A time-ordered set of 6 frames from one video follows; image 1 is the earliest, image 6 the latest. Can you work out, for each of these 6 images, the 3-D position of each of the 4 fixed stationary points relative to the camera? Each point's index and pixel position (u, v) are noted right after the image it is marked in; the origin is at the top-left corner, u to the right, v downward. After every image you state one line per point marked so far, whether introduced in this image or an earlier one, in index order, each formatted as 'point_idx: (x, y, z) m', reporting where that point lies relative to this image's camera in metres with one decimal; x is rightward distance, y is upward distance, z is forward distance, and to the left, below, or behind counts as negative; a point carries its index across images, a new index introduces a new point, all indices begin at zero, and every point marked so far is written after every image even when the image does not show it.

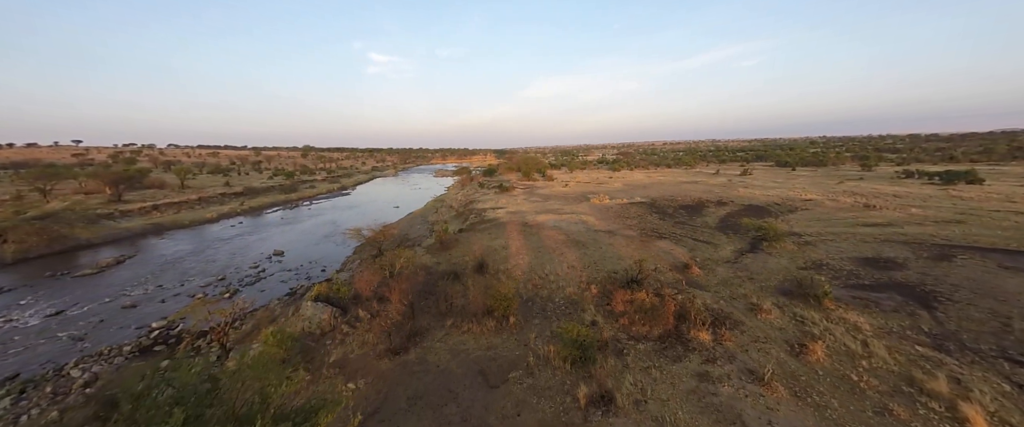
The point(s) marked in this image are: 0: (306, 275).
0: (-8.6, -2.6, +13.5) m
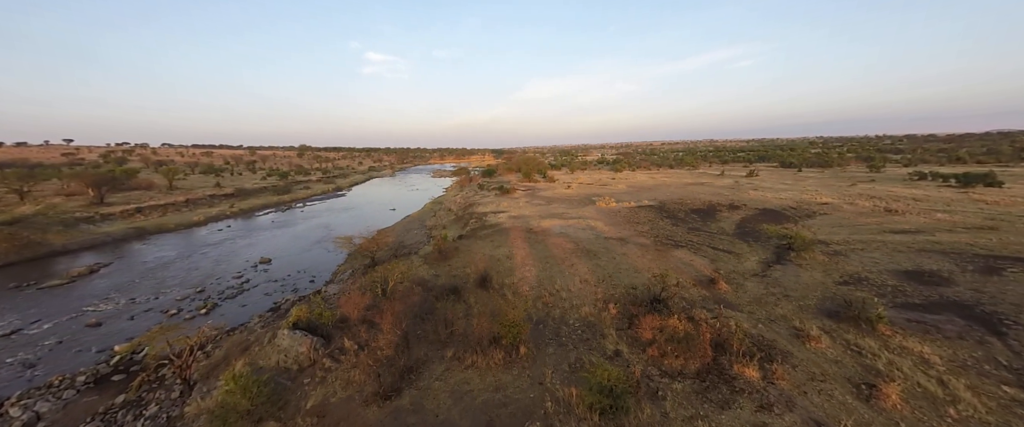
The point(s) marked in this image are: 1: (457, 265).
0: (-8.5, -2.8, +12.5) m
1: (-1.9, -1.8, +11.1) m
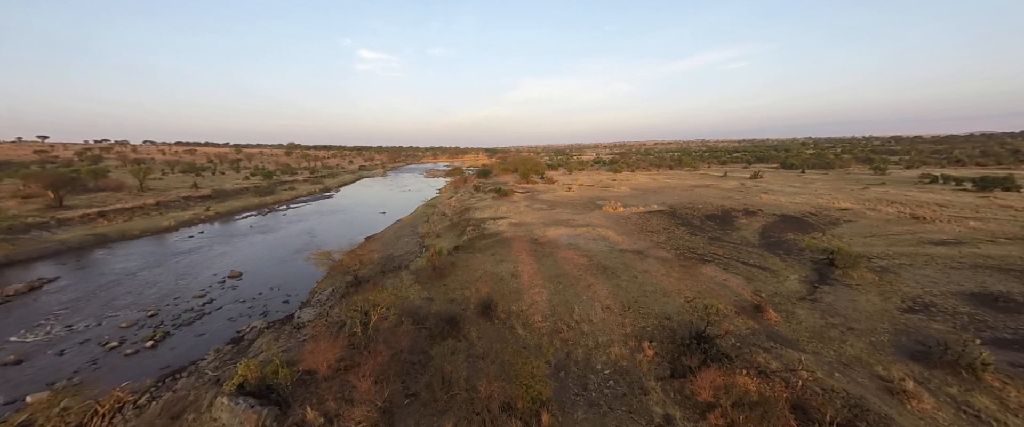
0: (-8.3, -3.2, +10.7) m
1: (-1.7, -2.1, +9.5) m
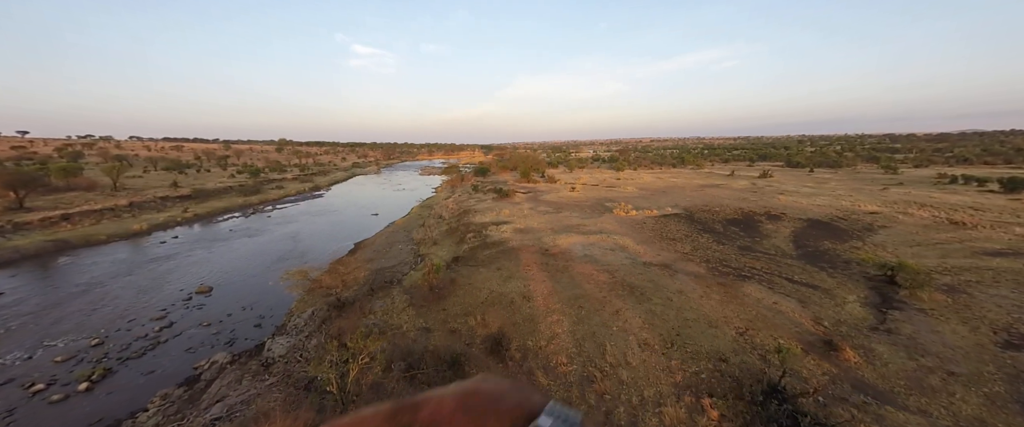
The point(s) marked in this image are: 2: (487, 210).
0: (-8.0, -3.4, +9.1) m
1: (-1.4, -2.4, +8.0) m
2: (-1.5, +0.2, +19.5) m
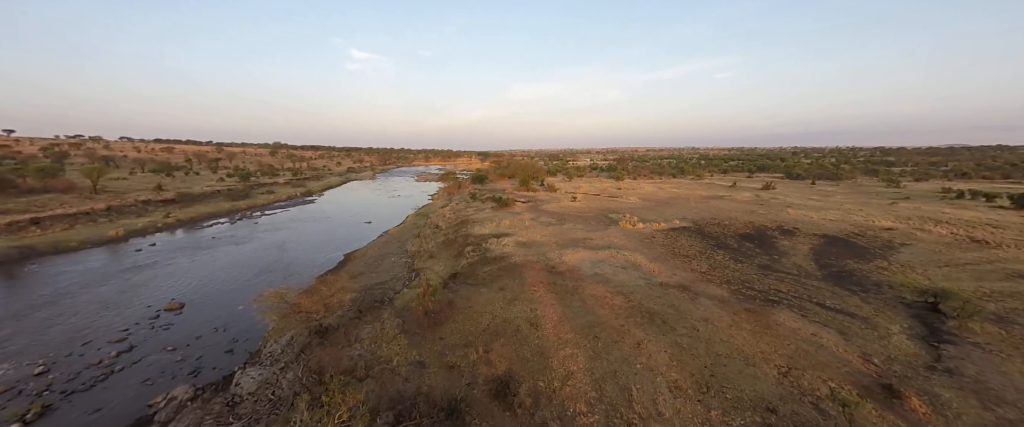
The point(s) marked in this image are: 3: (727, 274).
0: (-7.9, -3.7, +8.0) m
1: (-1.3, -2.8, +7.0) m
2: (-1.5, -0.4, +18.5) m
3: (+6.9, -1.9, +10.4) m
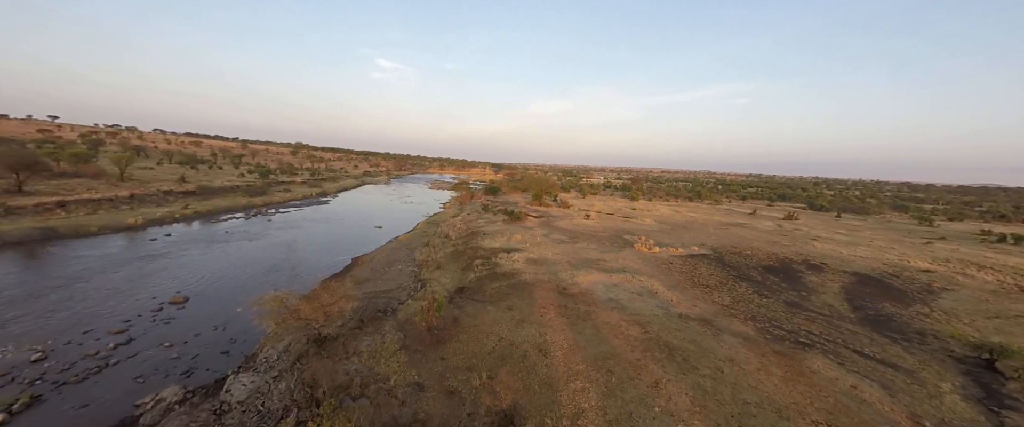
0: (-7.8, -3.6, +7.8) m
1: (-1.1, -3.0, +6.6) m
2: (-0.8, -1.1, +18.2) m
3: (+7.1, -2.9, +9.7) m
